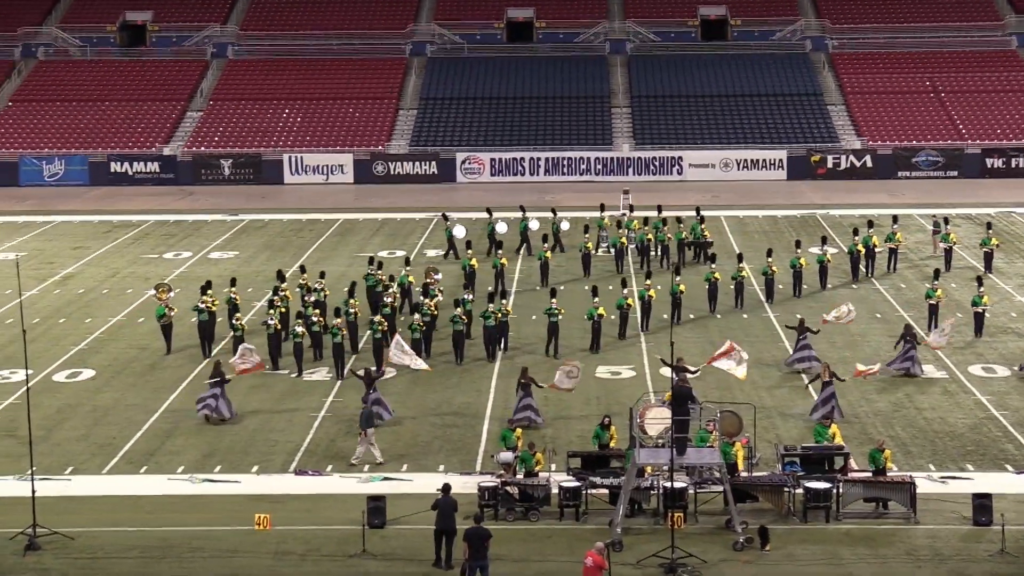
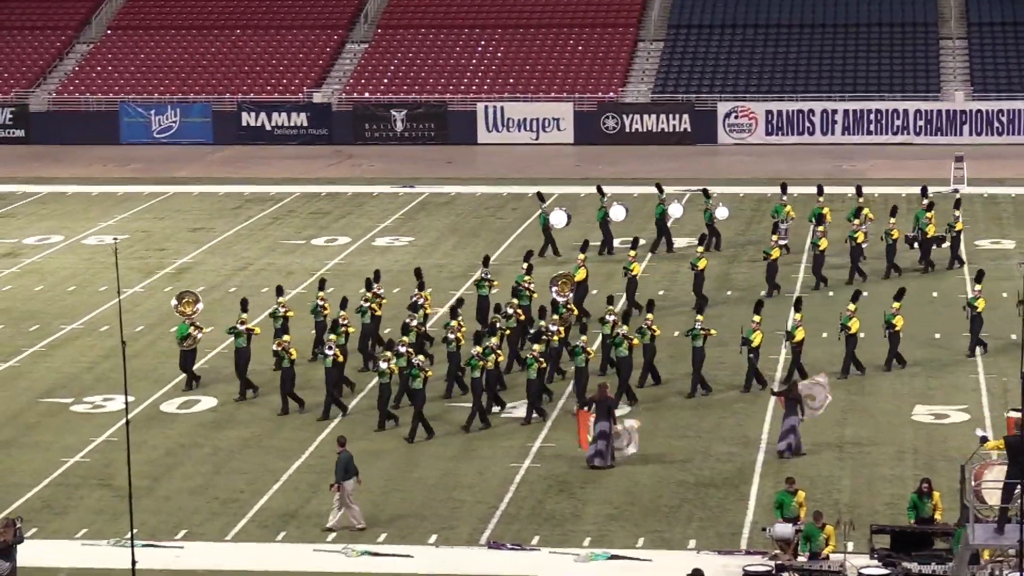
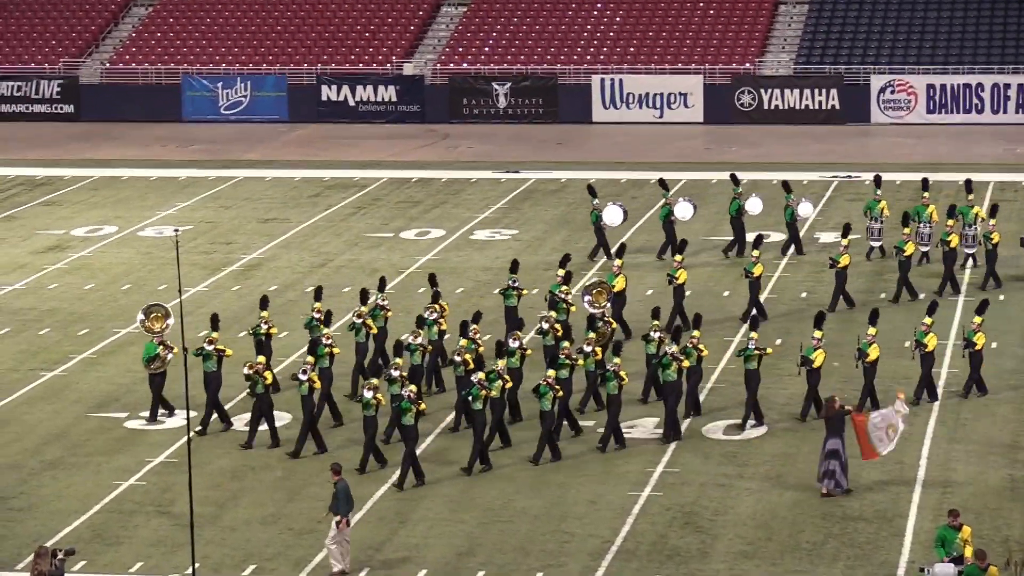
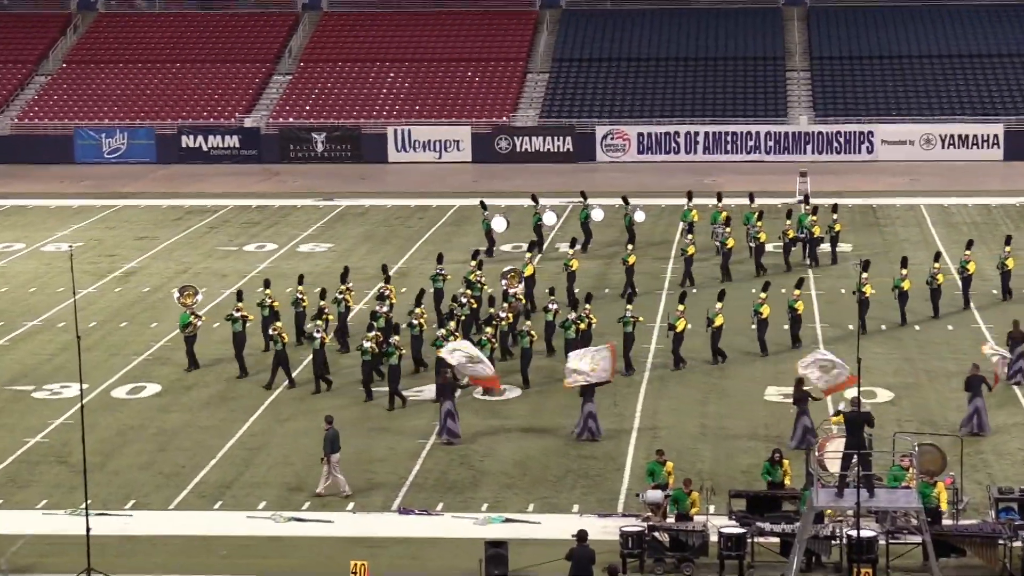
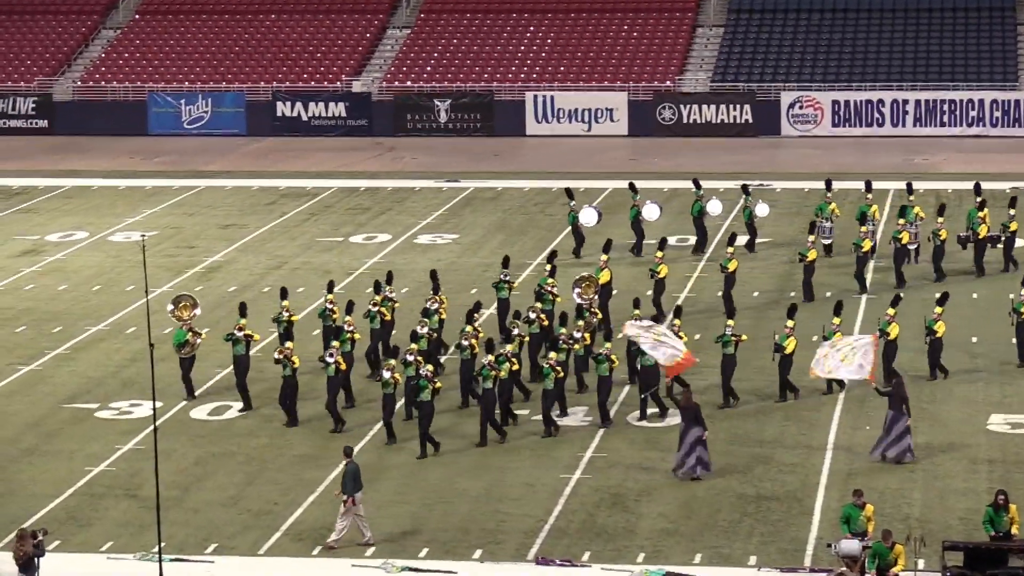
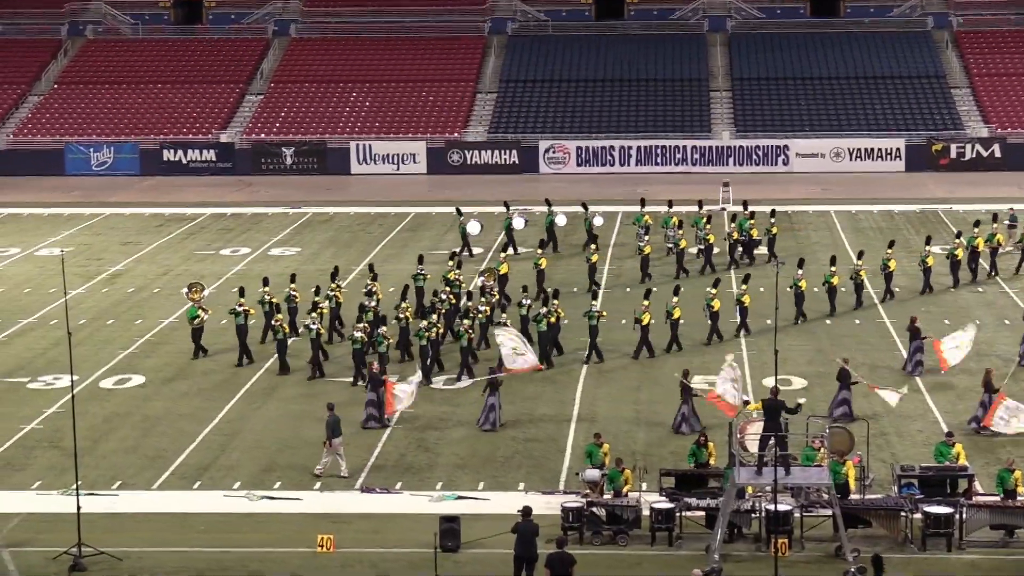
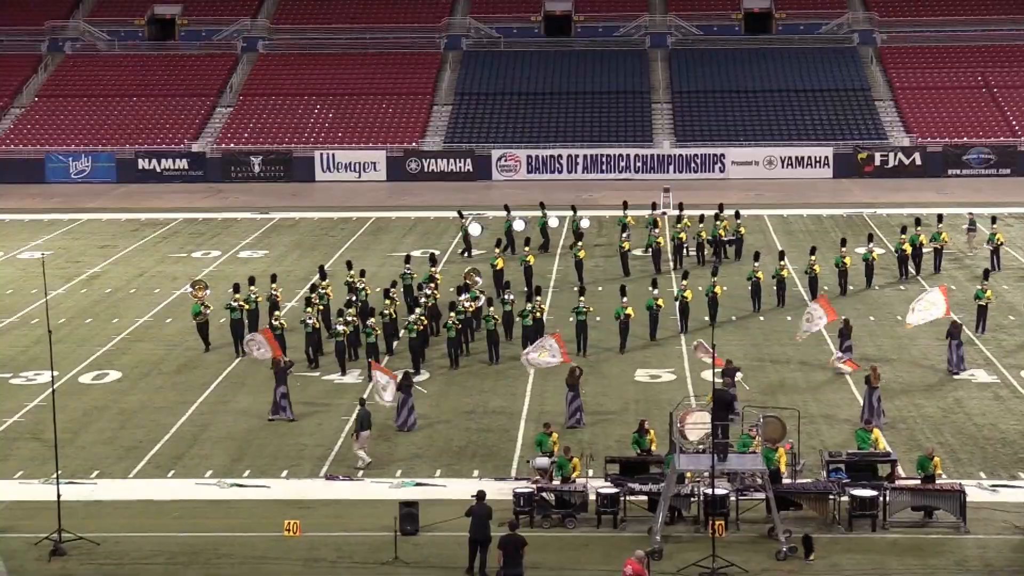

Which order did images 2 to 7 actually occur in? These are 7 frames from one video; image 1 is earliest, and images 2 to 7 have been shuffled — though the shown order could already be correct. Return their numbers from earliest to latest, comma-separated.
7, 6, 4, 2, 5, 3
